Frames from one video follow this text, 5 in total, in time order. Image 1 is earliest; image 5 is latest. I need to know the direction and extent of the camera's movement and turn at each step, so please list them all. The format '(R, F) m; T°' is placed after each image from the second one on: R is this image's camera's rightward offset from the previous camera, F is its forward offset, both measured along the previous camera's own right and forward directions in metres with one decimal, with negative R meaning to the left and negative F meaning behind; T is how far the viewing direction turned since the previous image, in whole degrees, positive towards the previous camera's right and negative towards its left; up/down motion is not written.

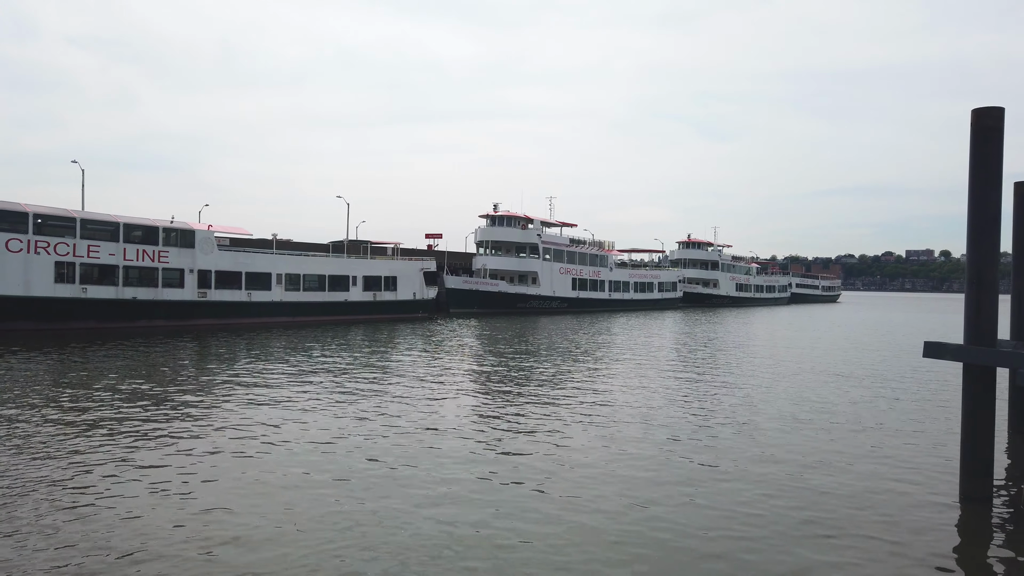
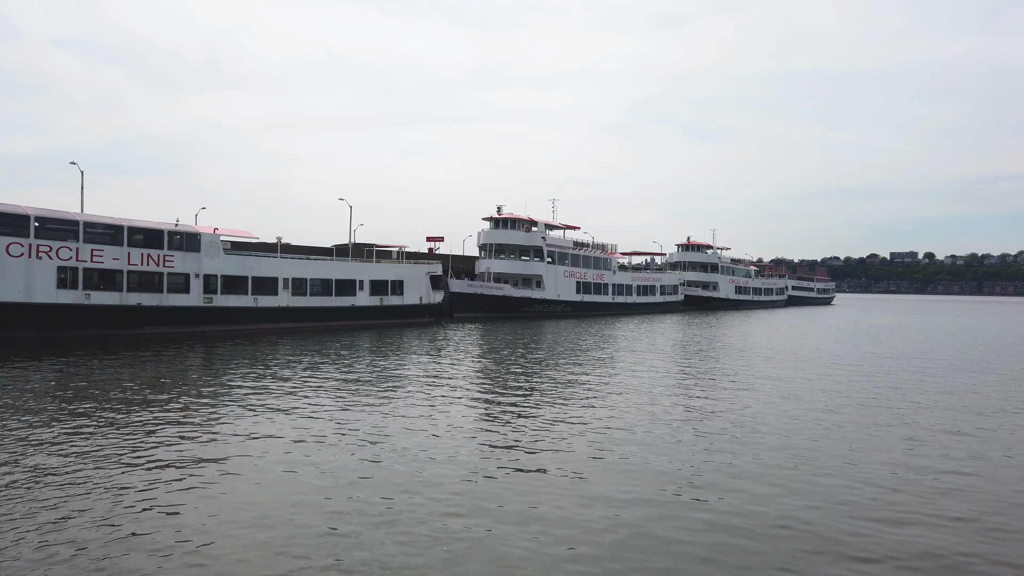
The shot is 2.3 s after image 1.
(-1.0, +0.7) m; +1°
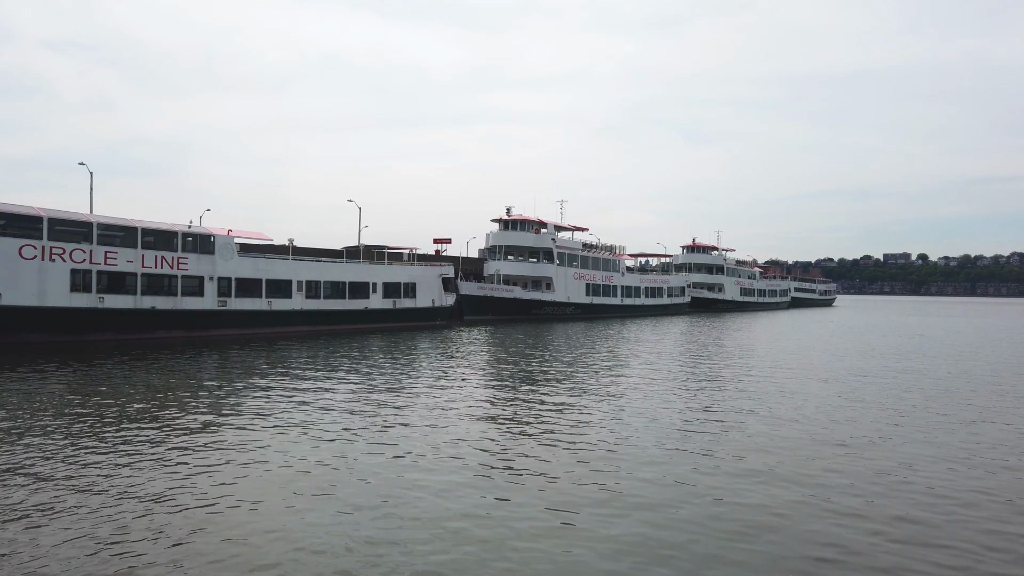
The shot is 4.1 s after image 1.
(-0.9, +0.6) m; 0°
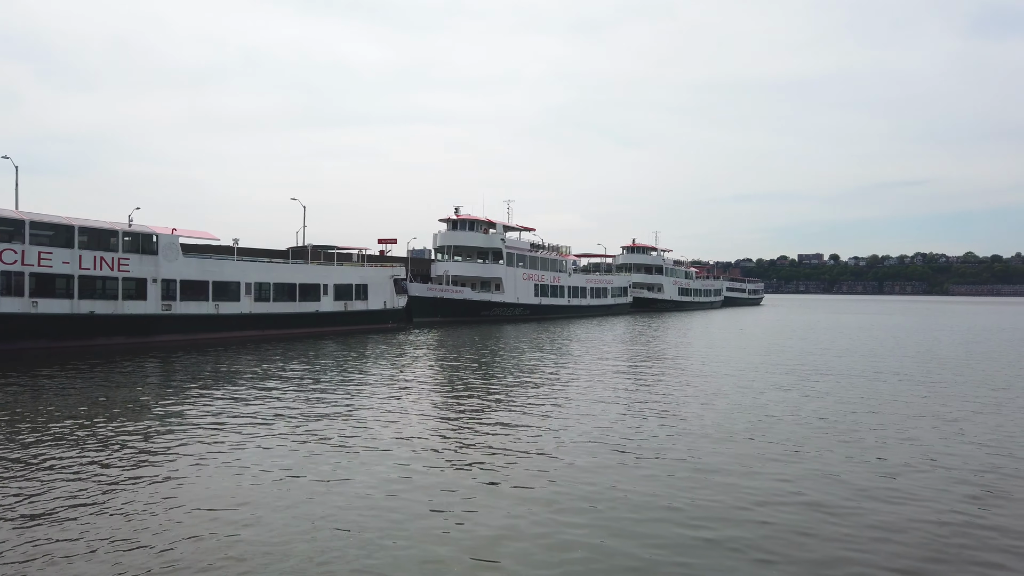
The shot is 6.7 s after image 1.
(-1.0, +0.3) m; +6°
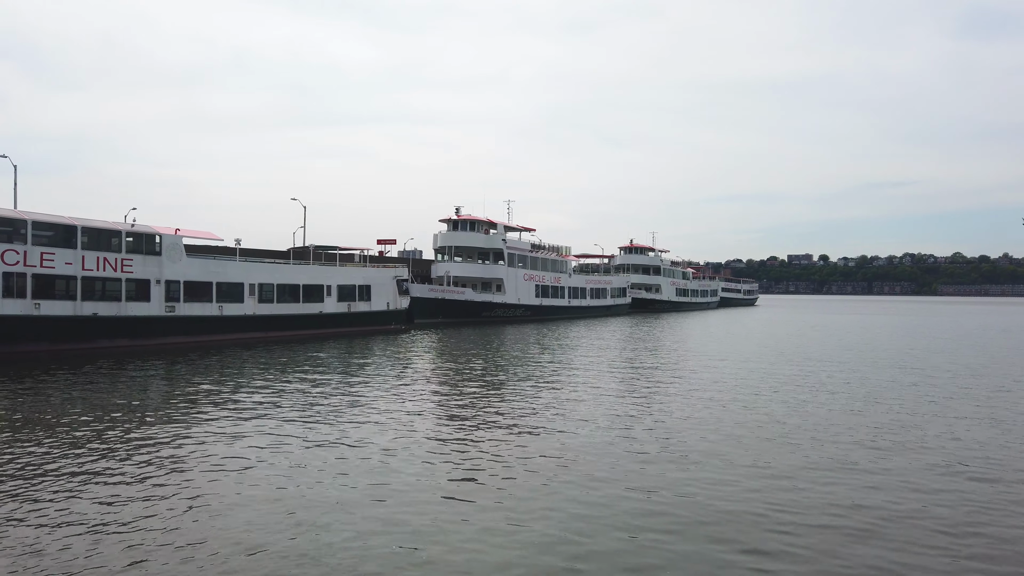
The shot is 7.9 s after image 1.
(-0.6, +0.4) m; +1°
